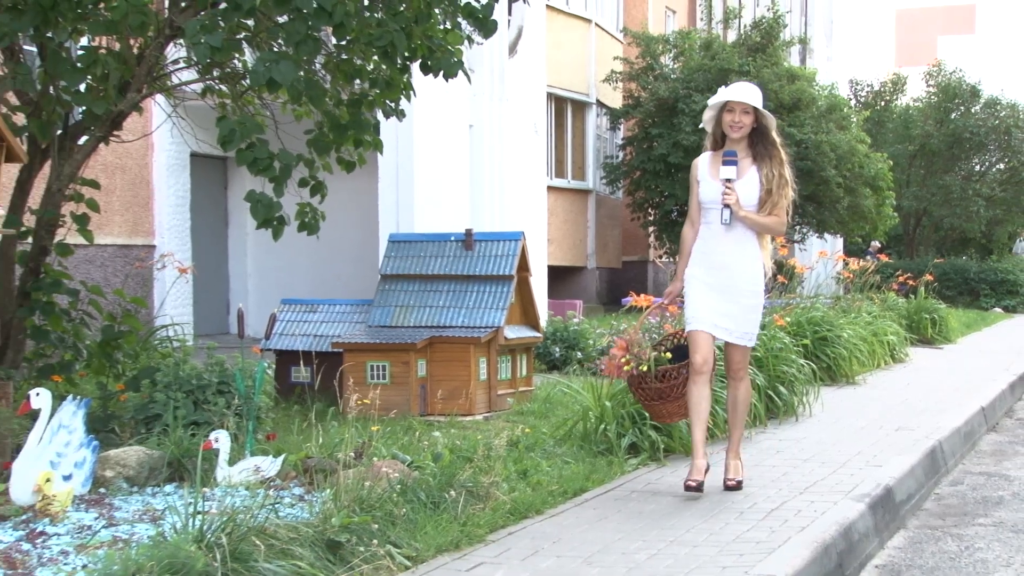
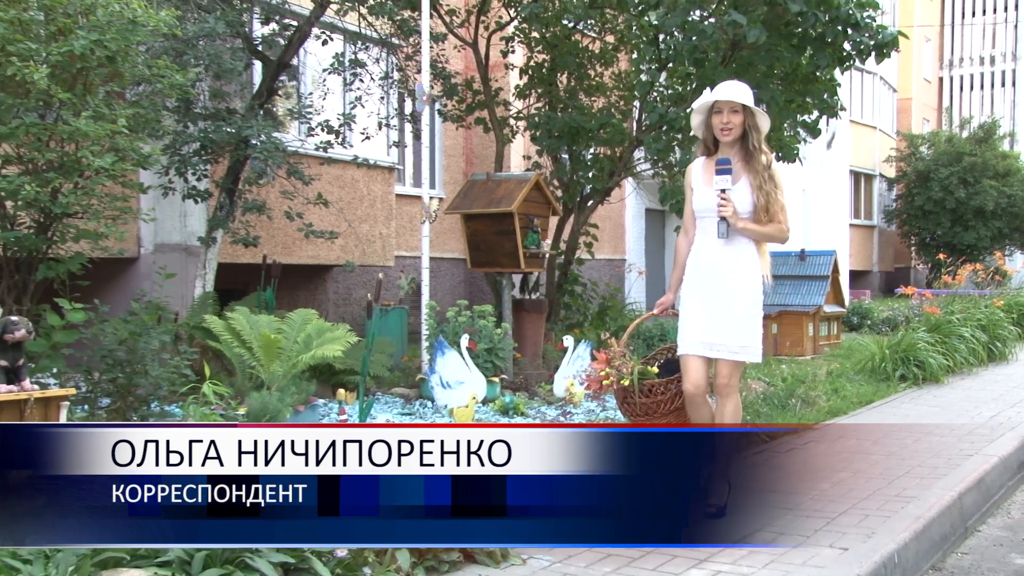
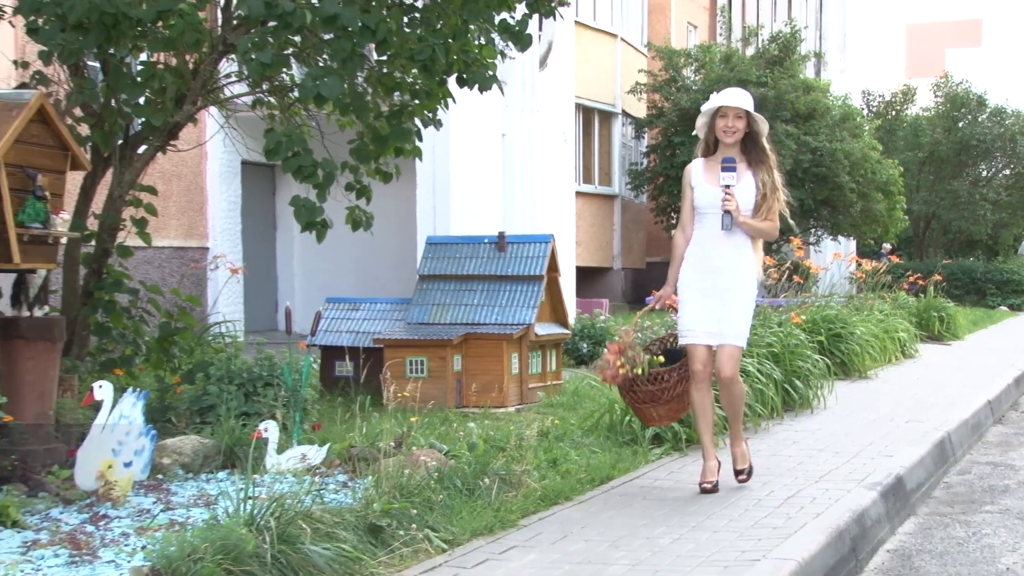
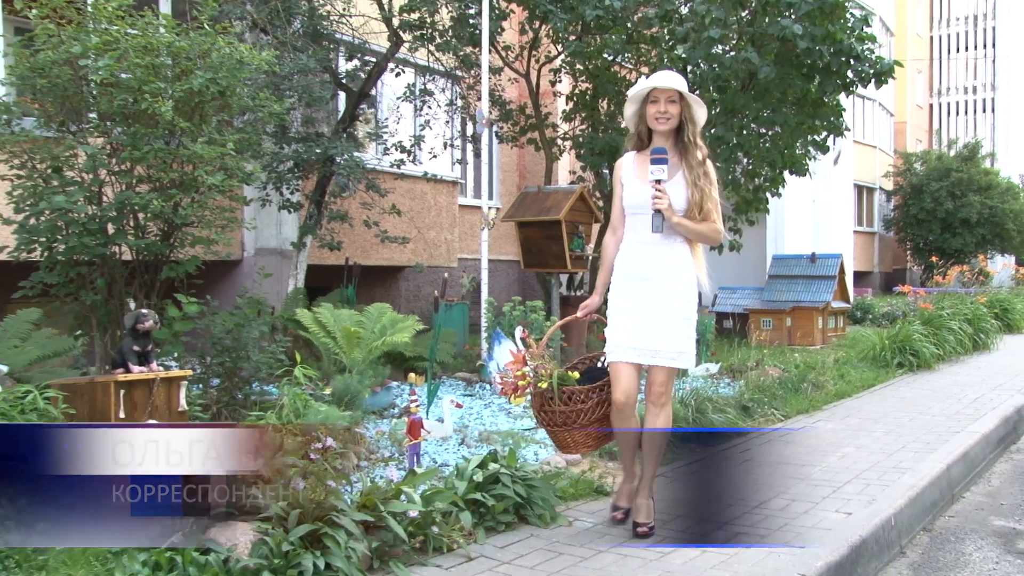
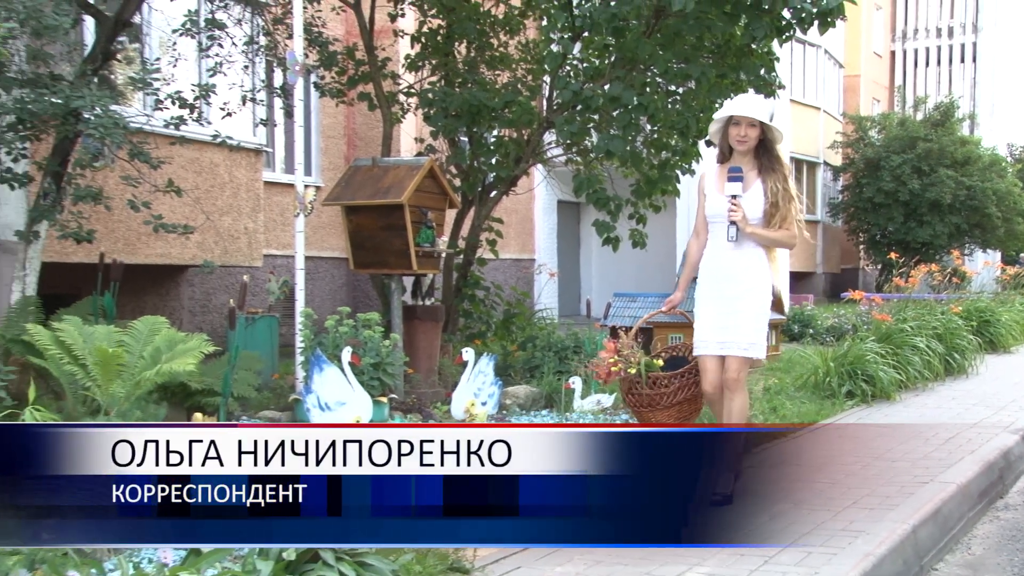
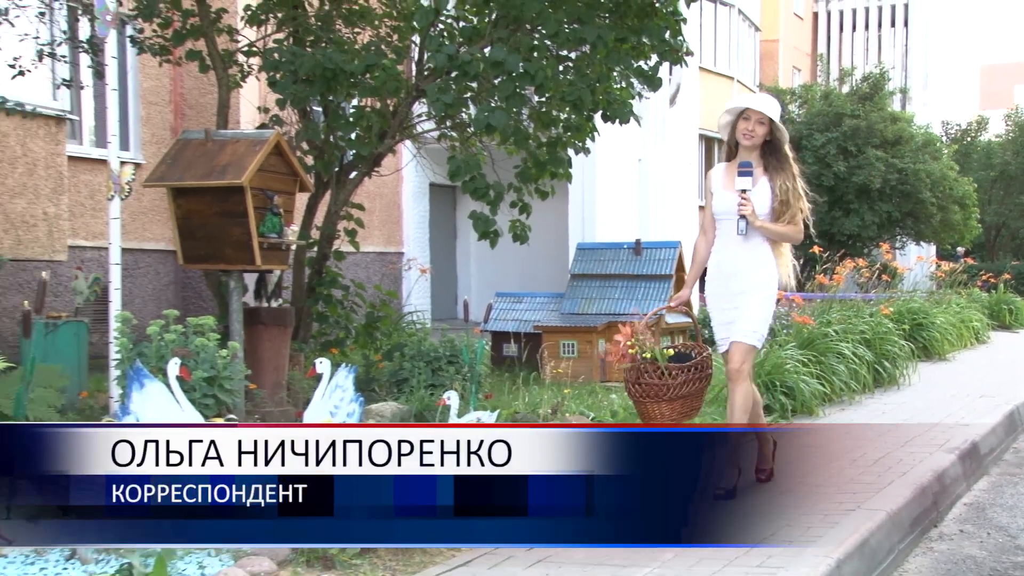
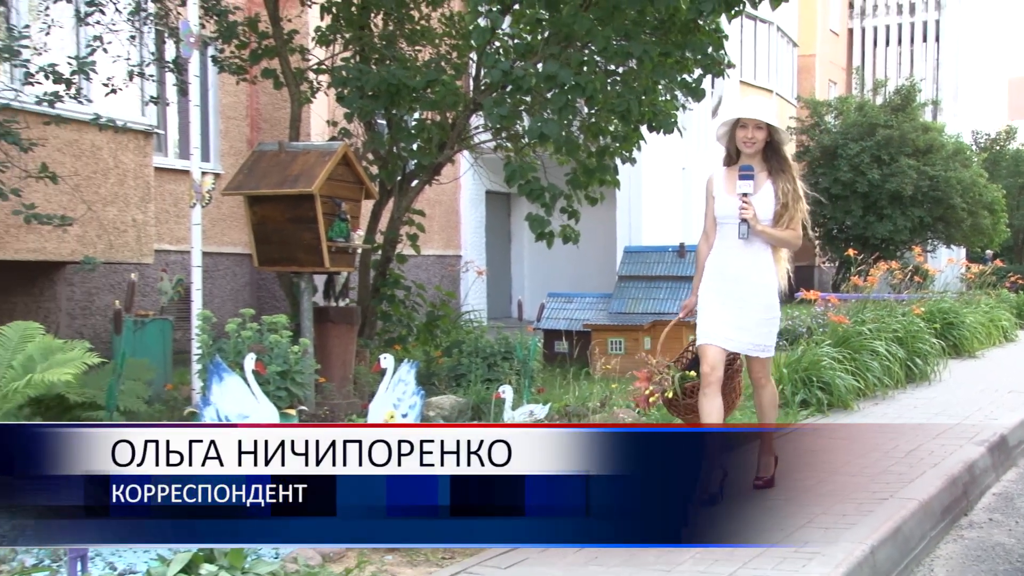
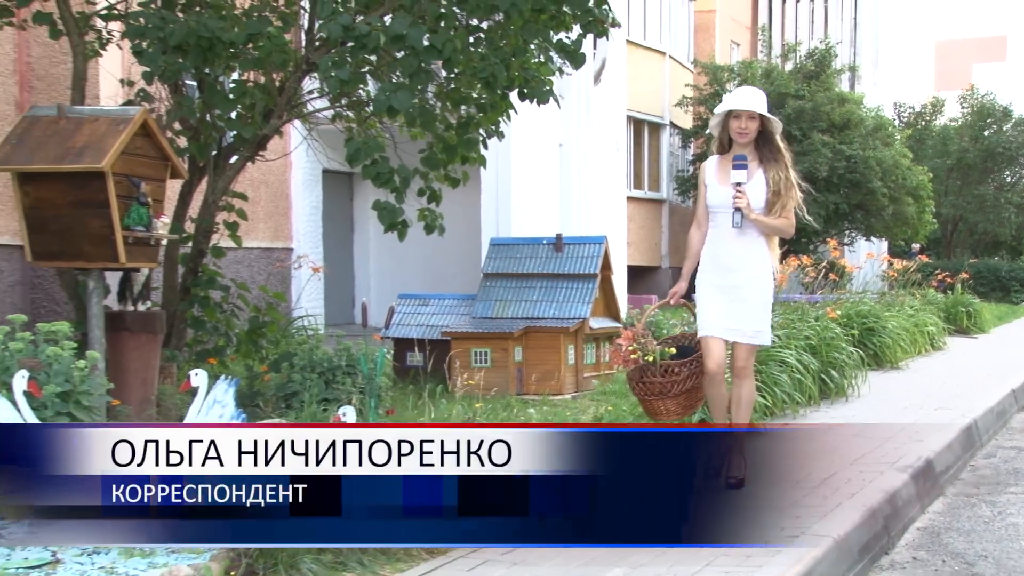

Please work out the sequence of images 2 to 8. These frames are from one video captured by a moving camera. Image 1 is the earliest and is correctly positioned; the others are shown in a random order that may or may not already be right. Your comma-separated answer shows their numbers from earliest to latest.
3, 8, 6, 7, 5, 2, 4
